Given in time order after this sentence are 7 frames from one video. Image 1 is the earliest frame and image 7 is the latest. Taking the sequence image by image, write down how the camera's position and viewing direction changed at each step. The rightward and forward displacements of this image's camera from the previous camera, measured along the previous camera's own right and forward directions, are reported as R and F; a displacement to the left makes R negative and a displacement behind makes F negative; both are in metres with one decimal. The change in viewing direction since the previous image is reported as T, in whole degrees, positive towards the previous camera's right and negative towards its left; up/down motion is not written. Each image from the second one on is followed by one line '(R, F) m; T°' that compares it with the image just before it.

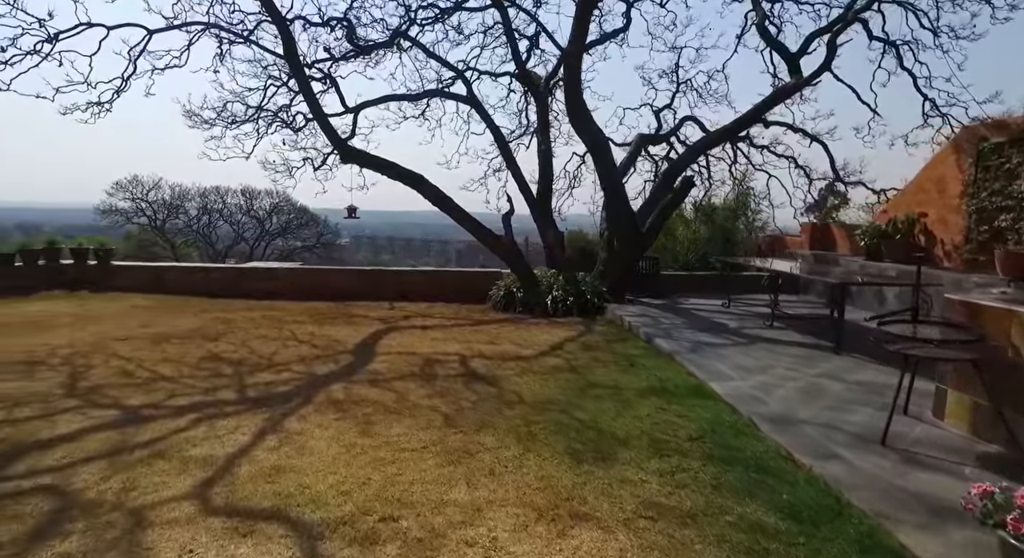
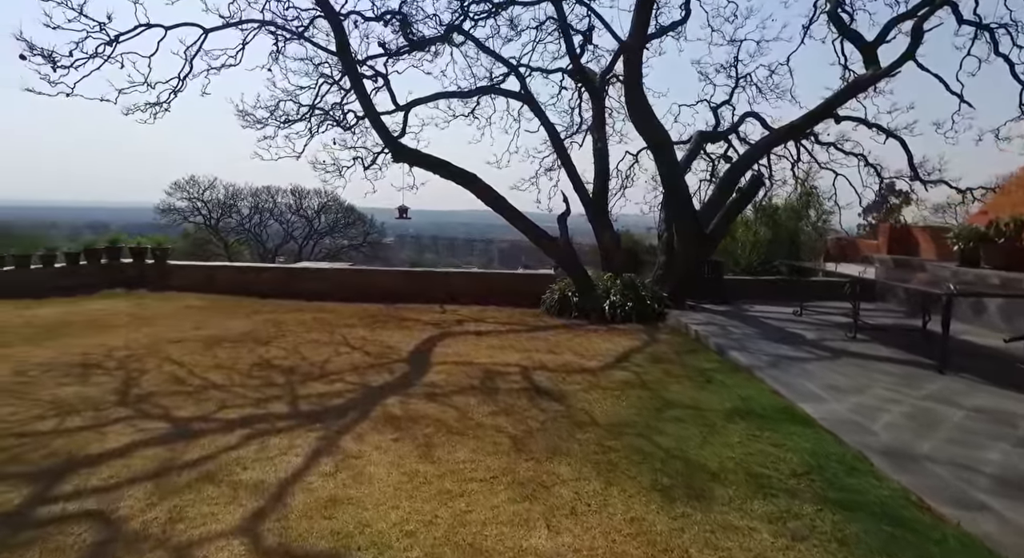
(-0.2, +0.4) m; -4°
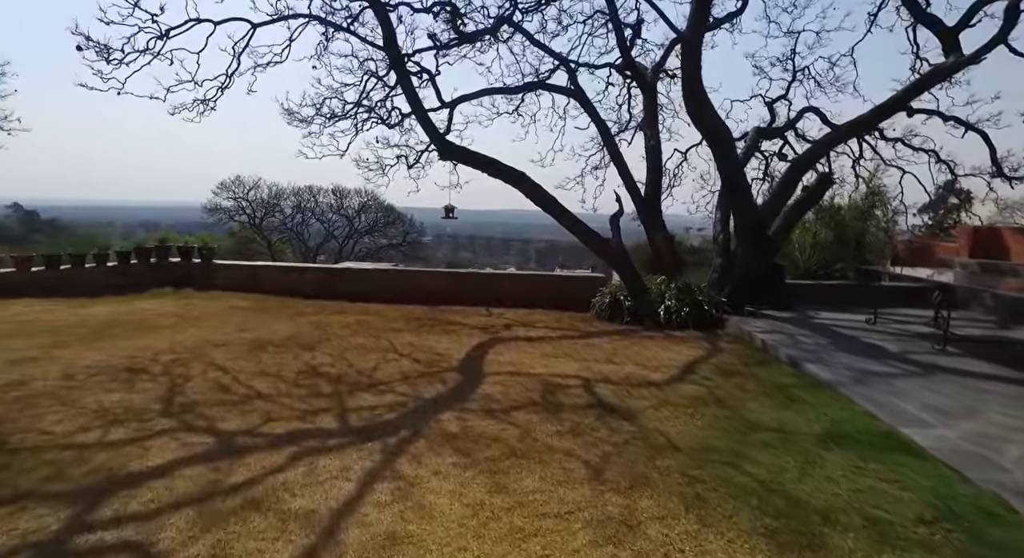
(-0.2, +0.3) m; -4°
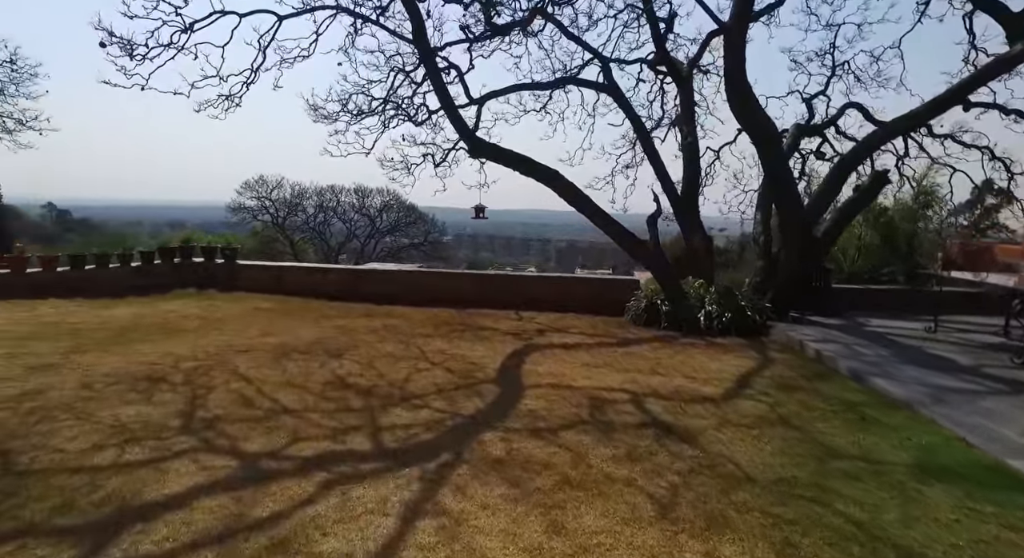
(-0.2, +0.3) m; -2°
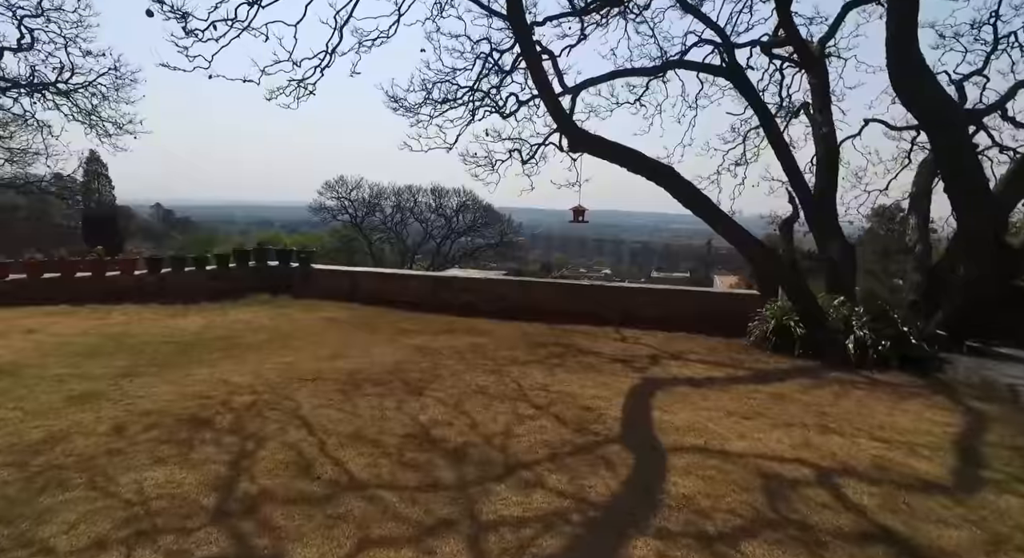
(-0.4, +1.0) m; -7°
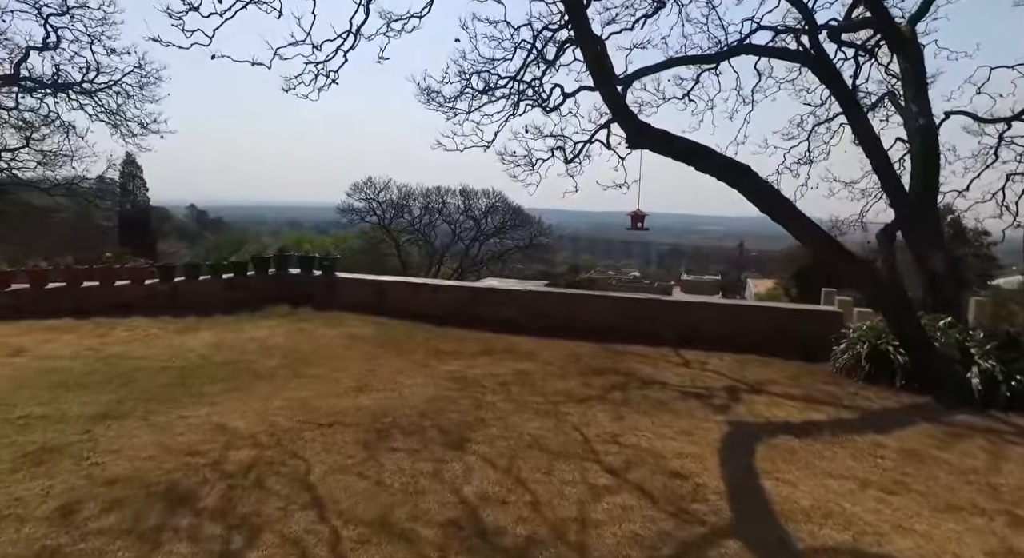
(-0.2, +0.8) m; -3°
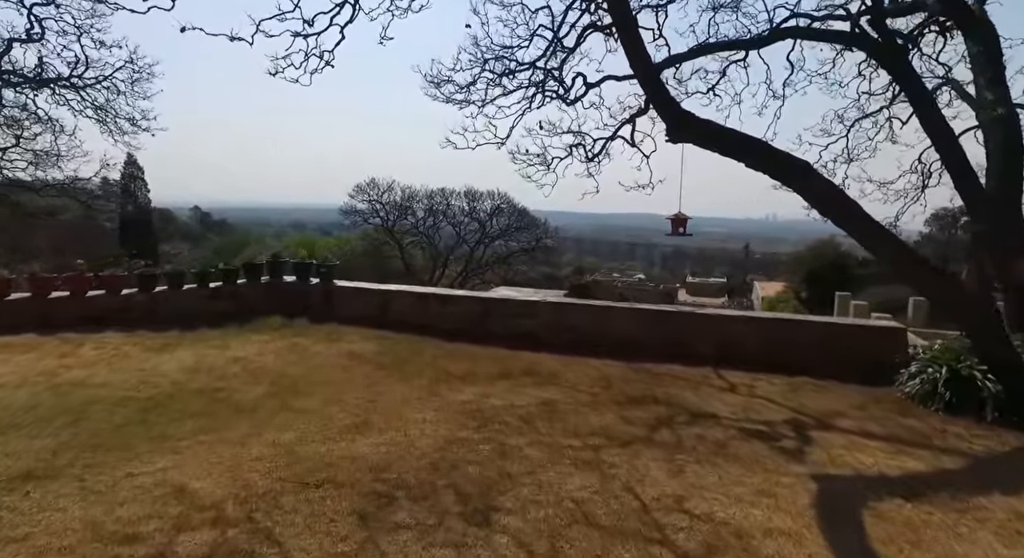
(-0.2, +0.7) m; 0°
